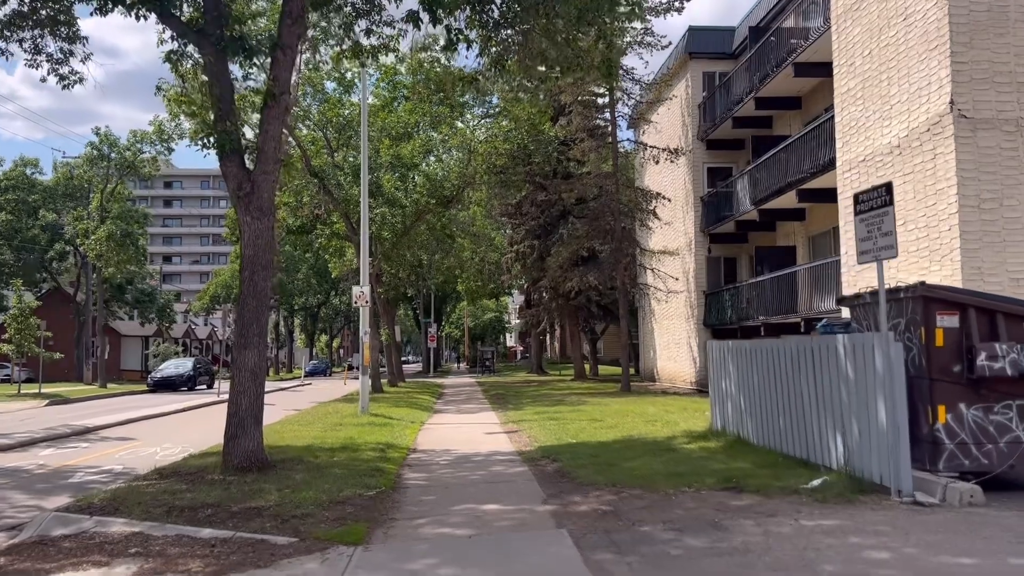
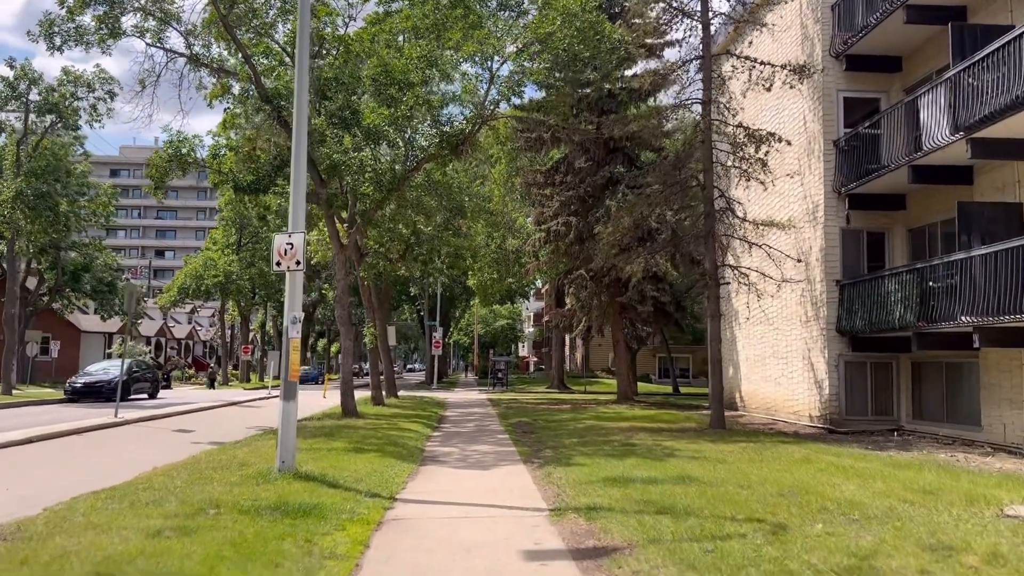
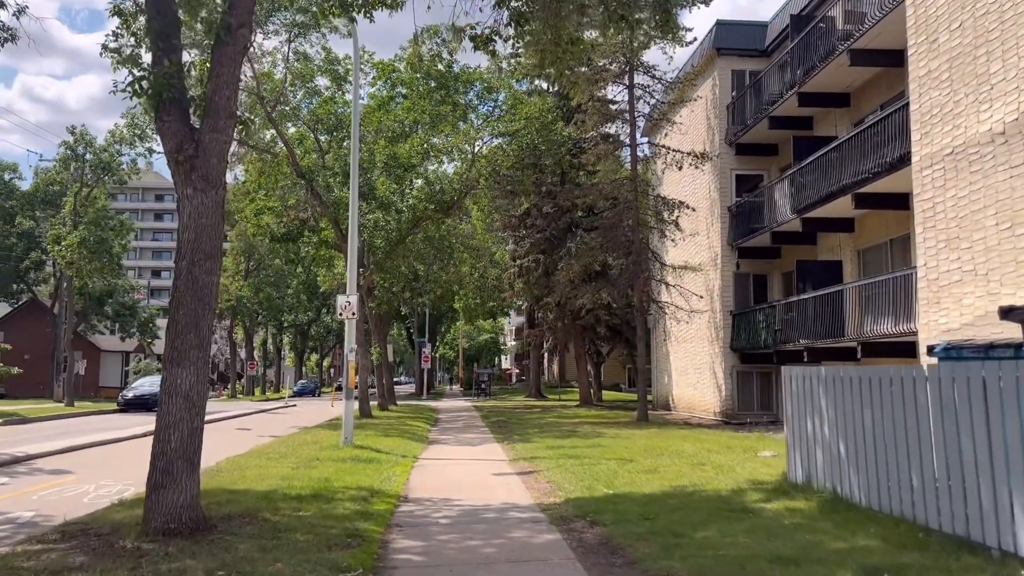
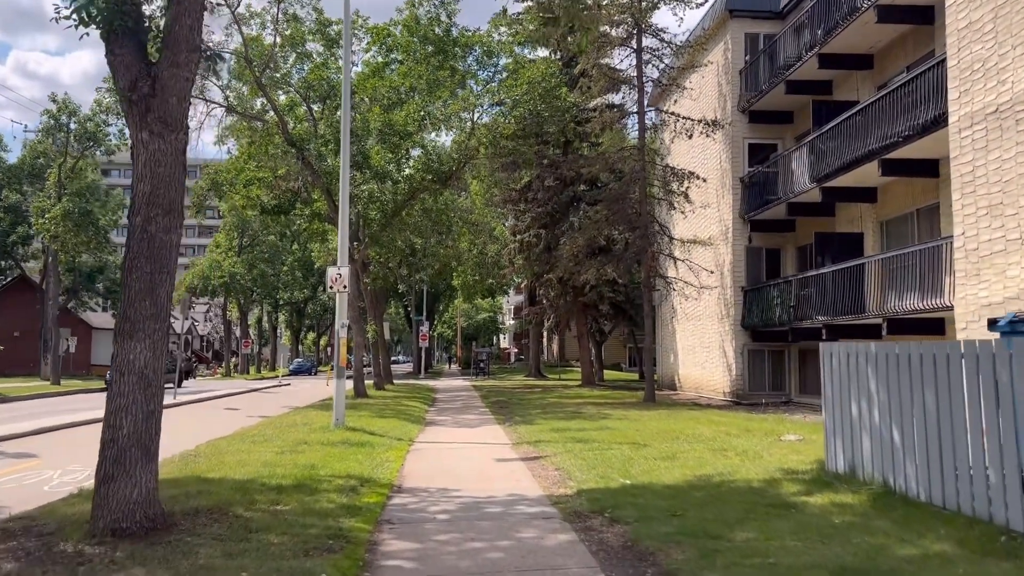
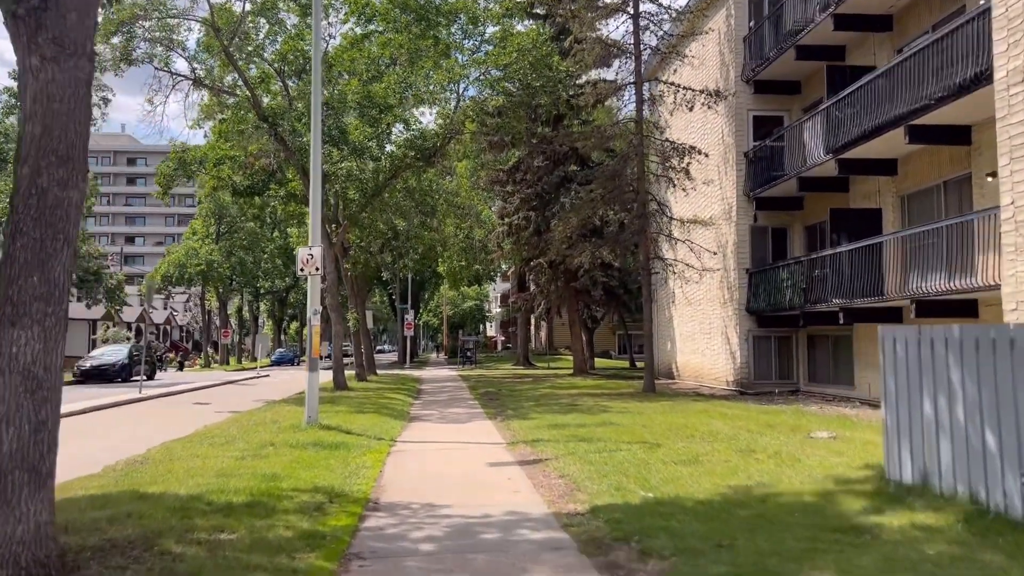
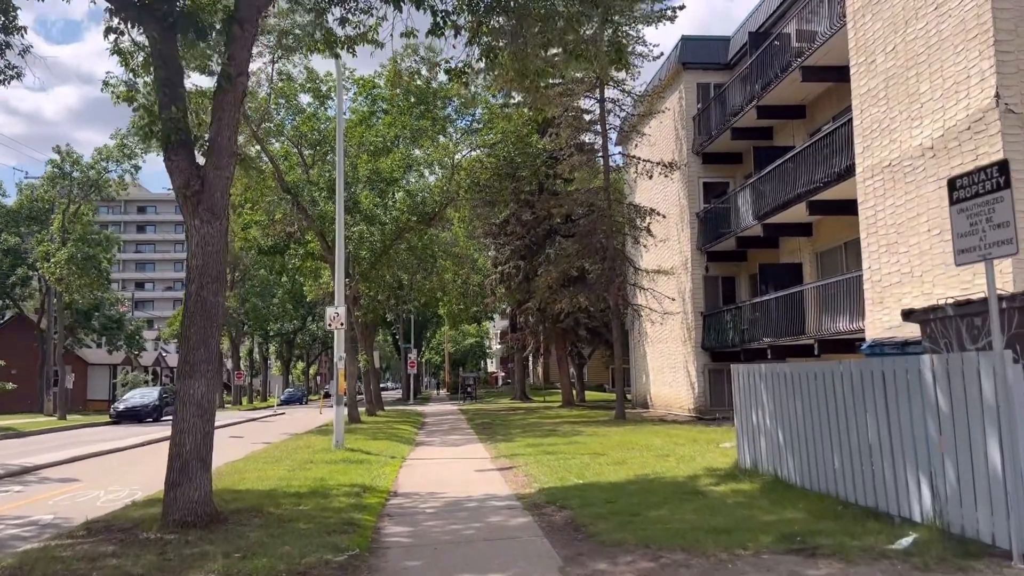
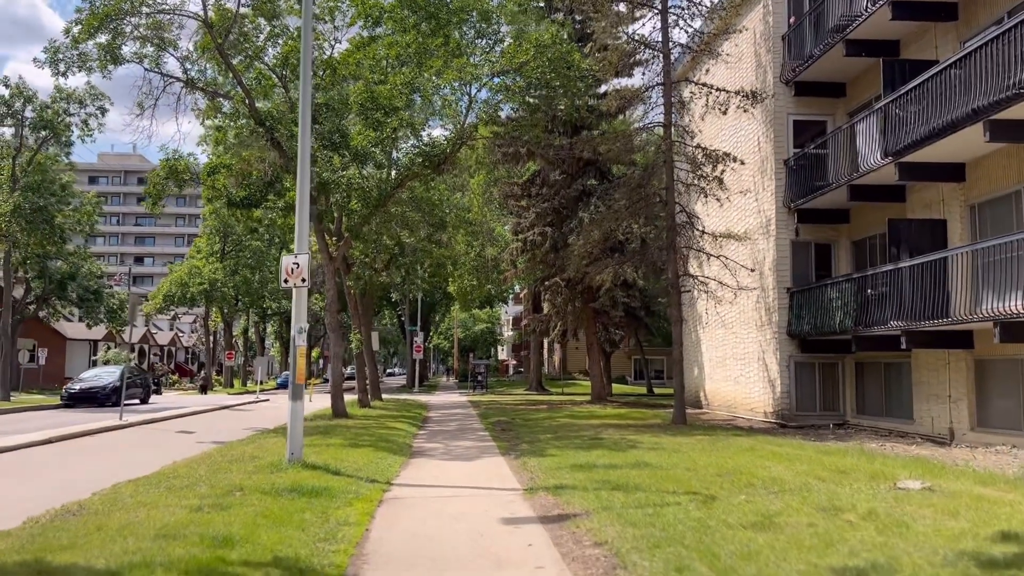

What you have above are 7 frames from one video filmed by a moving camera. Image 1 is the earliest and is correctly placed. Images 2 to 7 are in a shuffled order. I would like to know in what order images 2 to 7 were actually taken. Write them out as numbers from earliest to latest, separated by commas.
6, 3, 4, 5, 7, 2
